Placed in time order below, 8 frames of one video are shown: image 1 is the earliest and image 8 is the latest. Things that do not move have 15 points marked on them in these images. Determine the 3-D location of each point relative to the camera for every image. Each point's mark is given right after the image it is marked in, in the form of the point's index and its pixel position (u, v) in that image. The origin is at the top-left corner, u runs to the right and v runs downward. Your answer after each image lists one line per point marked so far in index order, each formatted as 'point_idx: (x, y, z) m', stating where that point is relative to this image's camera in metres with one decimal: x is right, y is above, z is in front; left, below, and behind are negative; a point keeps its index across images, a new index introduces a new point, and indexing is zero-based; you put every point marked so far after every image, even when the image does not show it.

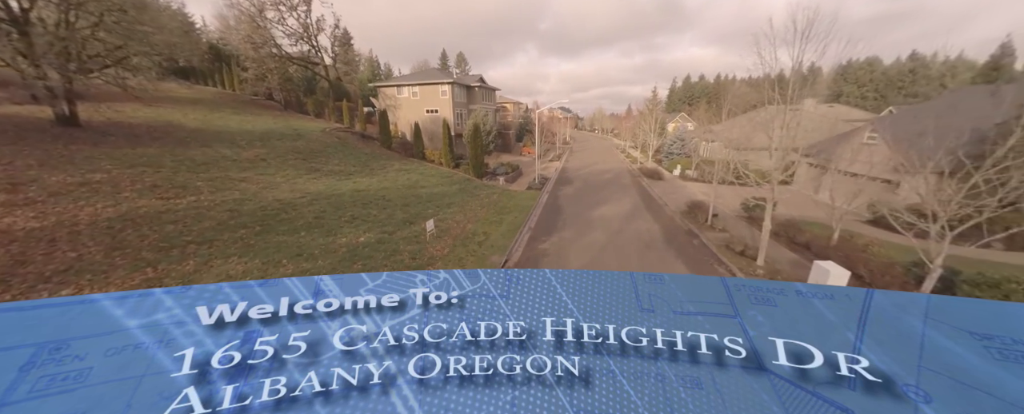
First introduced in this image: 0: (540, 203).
0: (+1.6, +0.1, +17.3) m
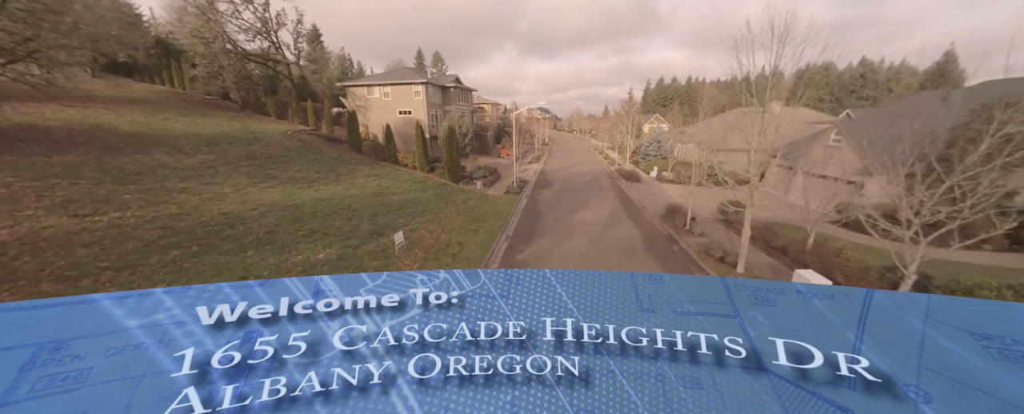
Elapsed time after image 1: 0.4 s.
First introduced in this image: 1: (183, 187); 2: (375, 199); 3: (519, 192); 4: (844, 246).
0: (+0.4, -0.1, +16.8) m
1: (-12.4, +0.7, +11.7) m
2: (-6.5, +0.3, +14.8) m
3: (+0.4, +1.0, +19.7) m
4: (+11.0, -1.3, +10.4) m
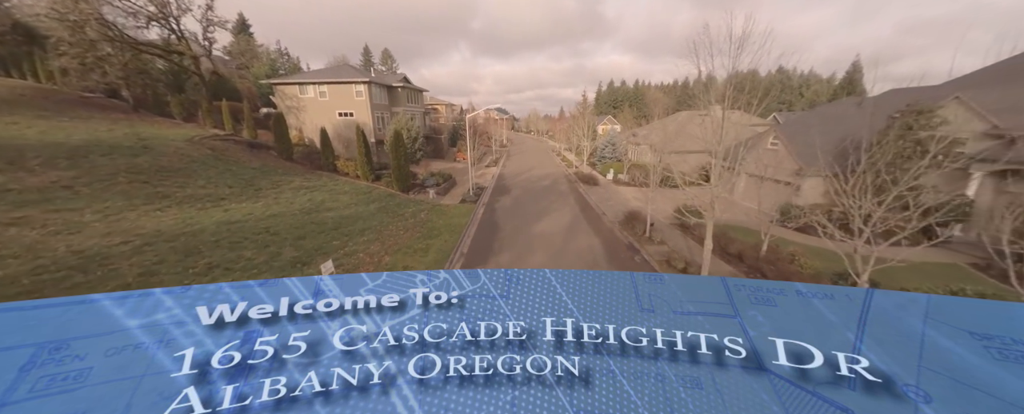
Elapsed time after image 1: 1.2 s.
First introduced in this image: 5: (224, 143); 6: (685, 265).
0: (-1.8, -0.7, +15.6) m
1: (-13.9, -0.2, +9.0) m
2: (-8.4, -0.4, +12.8) m
3: (-2.2, +0.4, +18.5) m
4: (+9.5, -1.5, +10.6) m
5: (-16.0, +3.5, +17.5) m
6: (+5.8, -2.0, +10.5) m
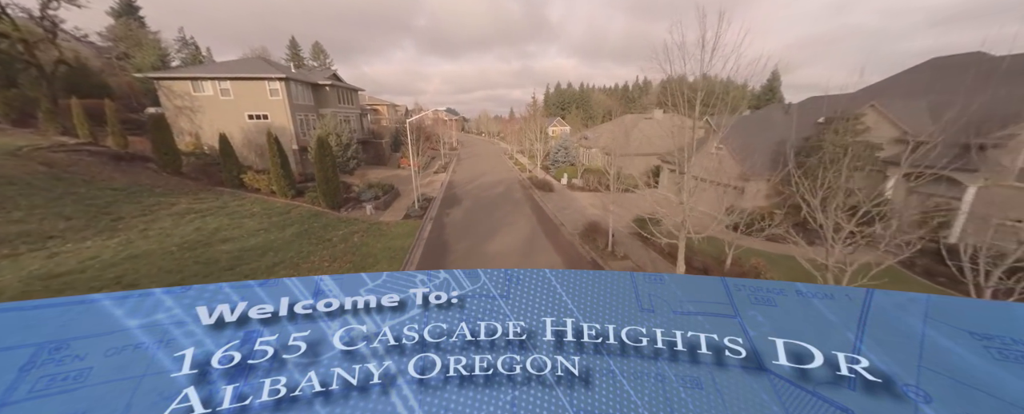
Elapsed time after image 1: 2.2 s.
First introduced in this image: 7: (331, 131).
0: (-4.0, -1.5, +13.6) m
1: (-14.9, -1.4, +5.2) m
2: (-10.0, -1.4, +9.9) m
3: (-4.7, -0.4, +16.4) m
4: (+8.0, -1.8, +10.3) m
5: (-18.4, +2.2, +13.4) m
6: (+4.4, -2.5, +9.7) m
7: (-9.8, +4.1, +17.1) m
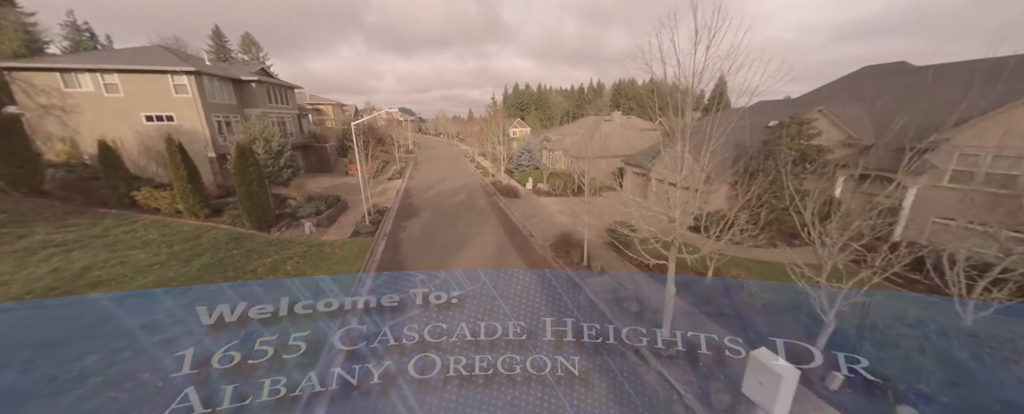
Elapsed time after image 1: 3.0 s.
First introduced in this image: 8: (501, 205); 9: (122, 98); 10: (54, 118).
0: (-5.2, -2.1, +11.7) m
1: (-15.1, -2.4, +2.1) m
2: (-10.8, -2.2, +7.2) m
3: (-6.4, -1.1, +14.4) m
4: (+7.1, -2.1, +9.9) m
5: (-19.6, +1.1, +9.7) m
6: (+3.6, -2.9, +8.8) m
7: (-11.6, +3.2, +14.5) m
8: (-0.6, +0.1, +19.4) m
9: (-19.3, +5.5, +15.8) m
10: (-22.1, +4.4, +15.4) m
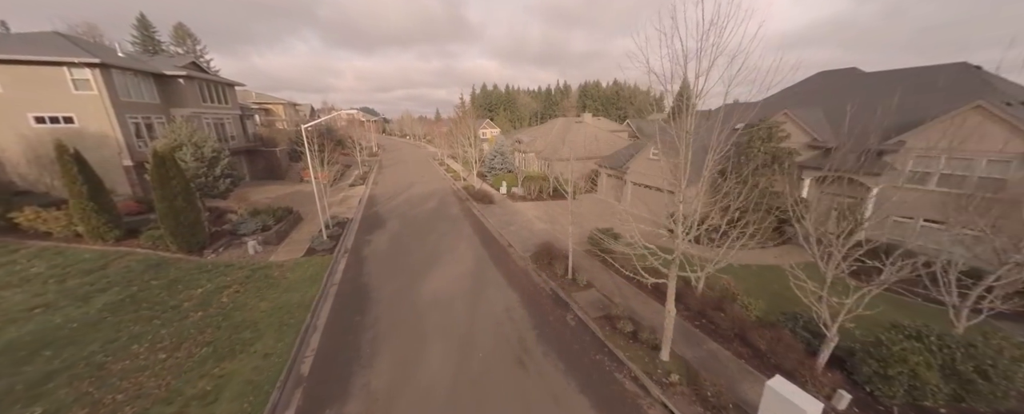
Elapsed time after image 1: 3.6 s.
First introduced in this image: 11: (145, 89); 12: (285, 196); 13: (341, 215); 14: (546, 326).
0: (-5.9, -2.6, +10.1) m
1: (-14.8, -3.1, -0.4) m
2: (-11.0, -2.9, +5.2) m
3: (-7.3, -1.6, +12.7) m
4: (+6.5, -2.3, +9.6) m
5: (-20.1, +0.3, +6.8) m
6: (+3.2, -3.2, +8.2) m
7: (-12.7, +2.6, +12.3) m
8: (-2.1, -0.3, +18.3) m
9: (-20.5, +4.7, +12.9) m
10: (-23.2, +3.5, +12.2) m
11: (-18.8, +6.4, +16.4) m
12: (-12.9, +0.7, +18.1) m
13: (-8.9, -0.4, +16.4) m
14: (+0.9, -3.3, +8.7) m
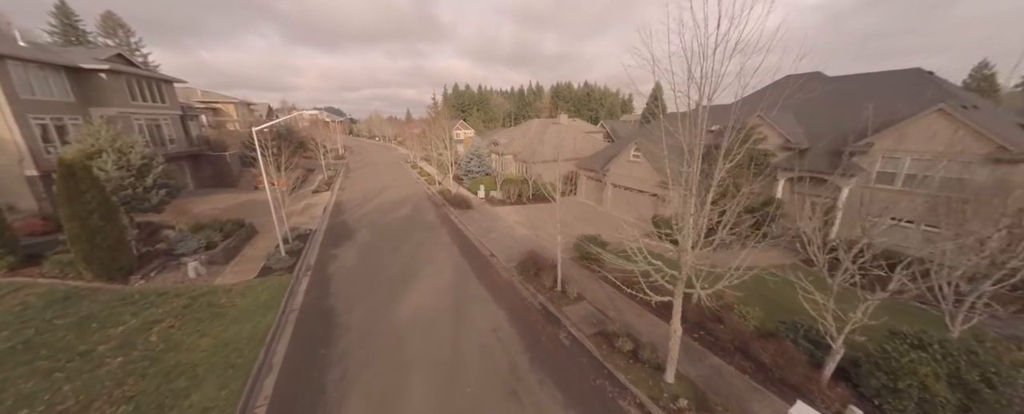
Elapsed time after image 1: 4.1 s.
0: (-6.3, -3.0, +8.8) m
1: (-14.3, -3.6, -2.4) m
2: (-10.9, -3.4, +3.5) m
3: (-7.9, -2.0, +11.3) m
4: (+6.1, -2.4, +9.3) m
5: (-20.3, -0.4, +4.3) m
6: (+2.9, -3.4, +7.6) m
7: (-13.3, +2.0, +10.4) m
8: (-3.3, -0.7, +17.3) m
9: (-21.2, +4.0, +10.4) m
10: (-23.9, +2.7, +9.5) m
11: (-19.8, +5.7, +14.0) m
12: (-14.0, +0.1, +16.1) m
13: (-9.9, -0.9, +14.8) m
14: (+0.6, -3.5, +7.9) m
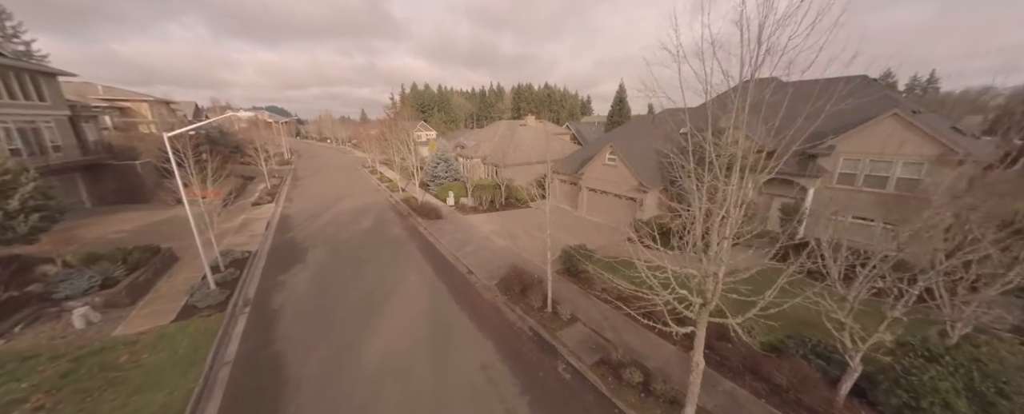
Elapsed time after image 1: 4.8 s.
0: (-6.5, -3.6, +6.9) m
1: (-13.1, -4.4, -5.1) m
2: (-10.5, -4.1, +1.1) m
3: (-8.4, -2.7, +9.2) m
4: (+5.8, -2.6, +8.9) m
5: (-19.9, -1.4, +0.8) m
6: (+2.8, -3.7, +6.8) m
7: (-13.8, +1.2, +7.7) m
8: (-4.6, -1.2, +15.7) m
9: (-21.7, +2.9, +6.8) m
10: (-24.2, +1.6, +5.5) m
11: (-20.8, +4.6, +10.5) m
12: (-15.1, -0.8, +13.3) m
13: (-10.8, -1.6, +12.5) m
14: (+0.5, -3.9, +6.9) m
